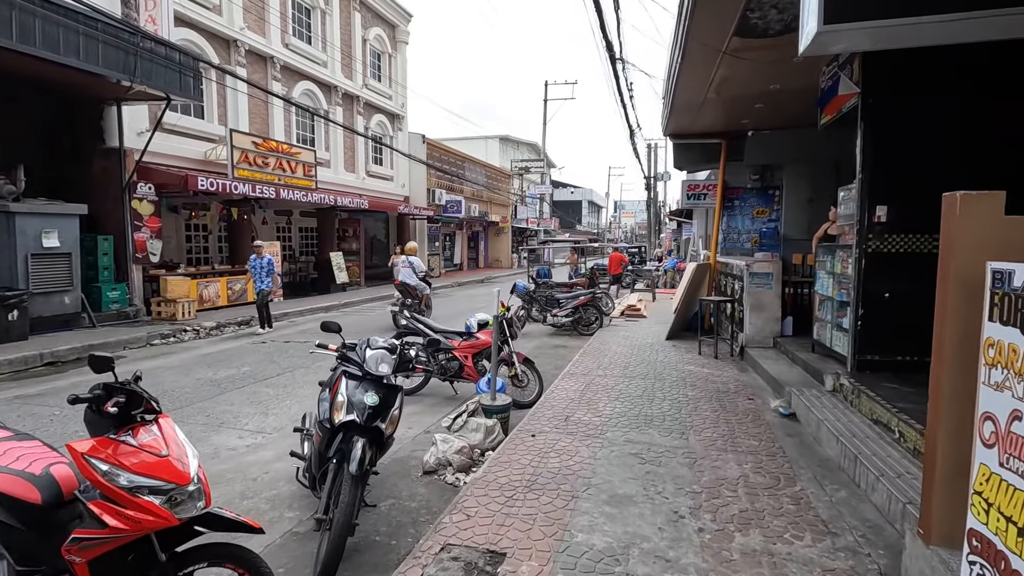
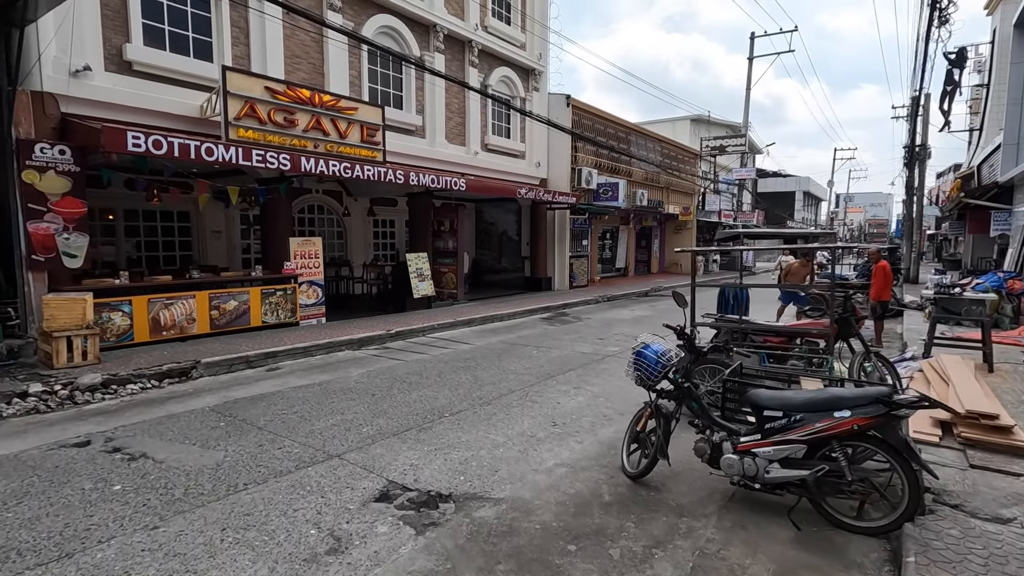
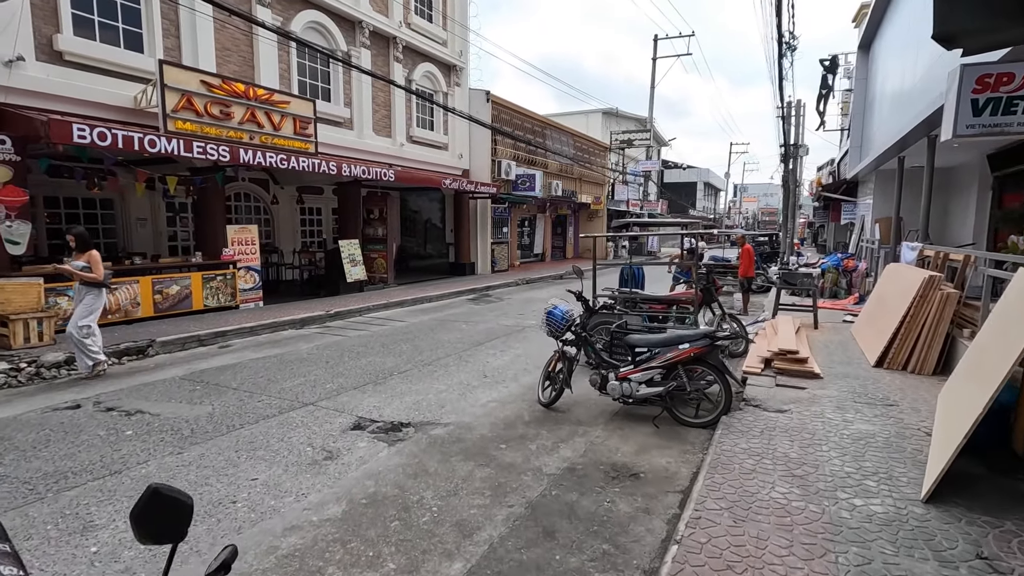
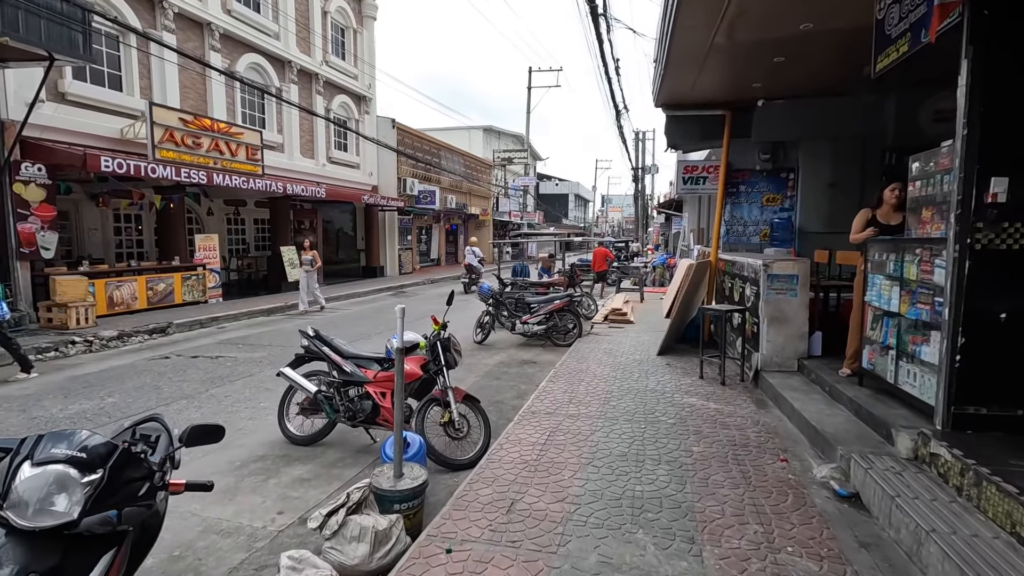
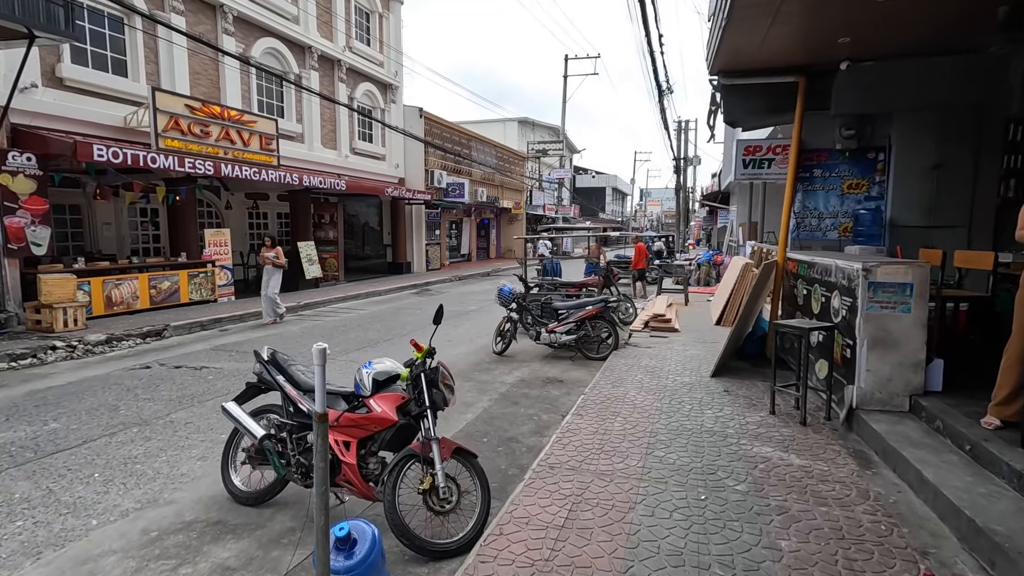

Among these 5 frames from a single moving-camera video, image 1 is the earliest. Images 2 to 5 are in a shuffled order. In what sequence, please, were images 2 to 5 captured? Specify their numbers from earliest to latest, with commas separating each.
4, 5, 3, 2
